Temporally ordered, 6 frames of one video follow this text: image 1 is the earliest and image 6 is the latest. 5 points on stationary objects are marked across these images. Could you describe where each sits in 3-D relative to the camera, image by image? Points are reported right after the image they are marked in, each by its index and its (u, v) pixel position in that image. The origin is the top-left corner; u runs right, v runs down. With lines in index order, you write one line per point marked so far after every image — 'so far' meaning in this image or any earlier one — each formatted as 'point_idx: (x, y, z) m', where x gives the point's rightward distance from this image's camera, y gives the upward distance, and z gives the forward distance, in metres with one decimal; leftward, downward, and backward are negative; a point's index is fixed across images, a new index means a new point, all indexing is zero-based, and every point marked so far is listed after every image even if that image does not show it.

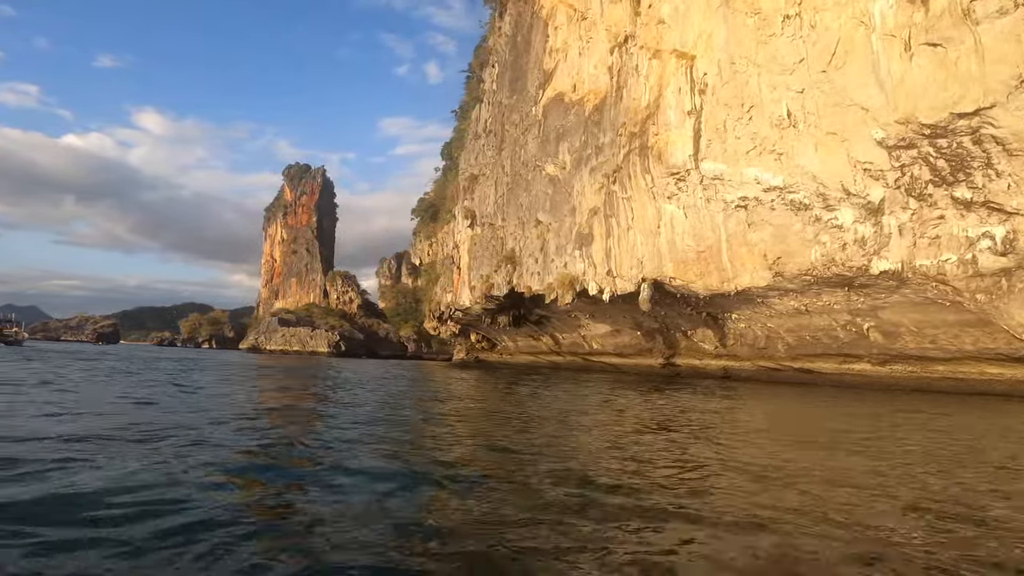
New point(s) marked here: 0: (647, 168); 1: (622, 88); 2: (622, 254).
0: (+4.2, +3.7, +16.9) m
1: (+3.7, +6.8, +18.6) m
2: (+3.6, +1.1, +17.9) m
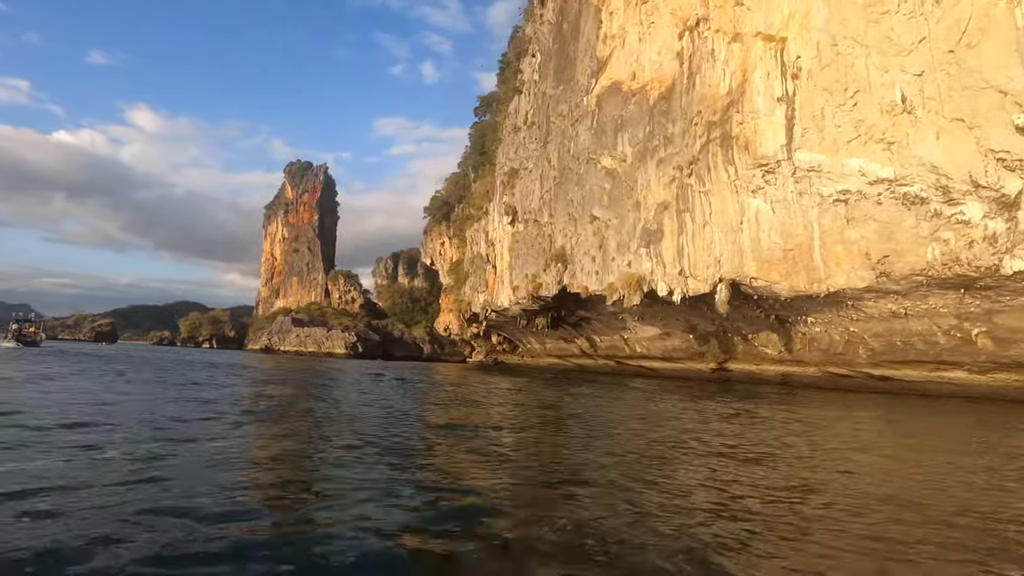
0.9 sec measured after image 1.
0: (+6.3, +3.7, +15.6) m
1: (+5.8, +6.8, +17.4) m
2: (+5.6, +1.1, +16.7) m
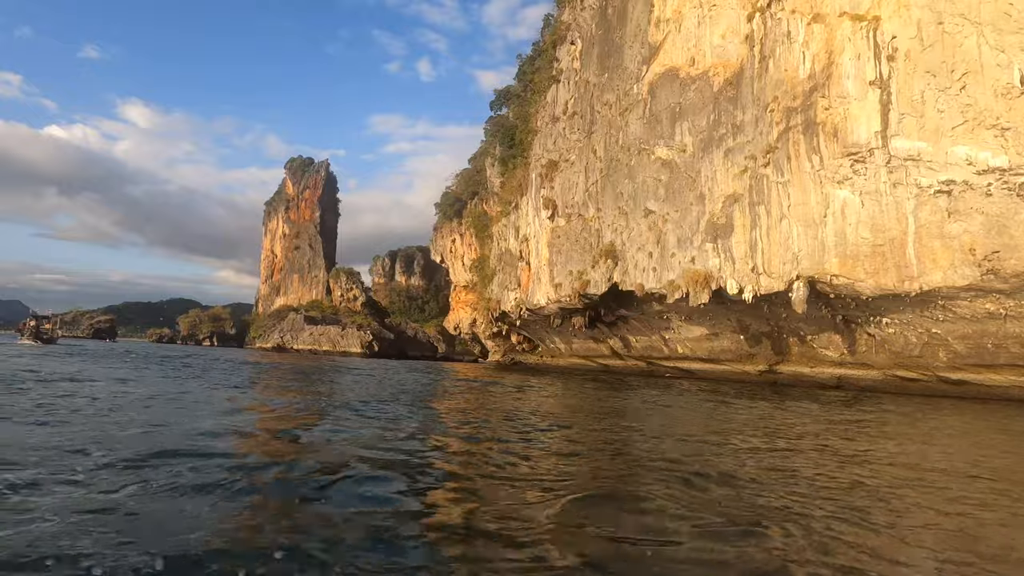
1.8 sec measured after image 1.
0: (+8.1, +3.8, +14.6) m
1: (+7.6, +6.9, +16.3) m
2: (+7.4, +1.1, +15.6) m
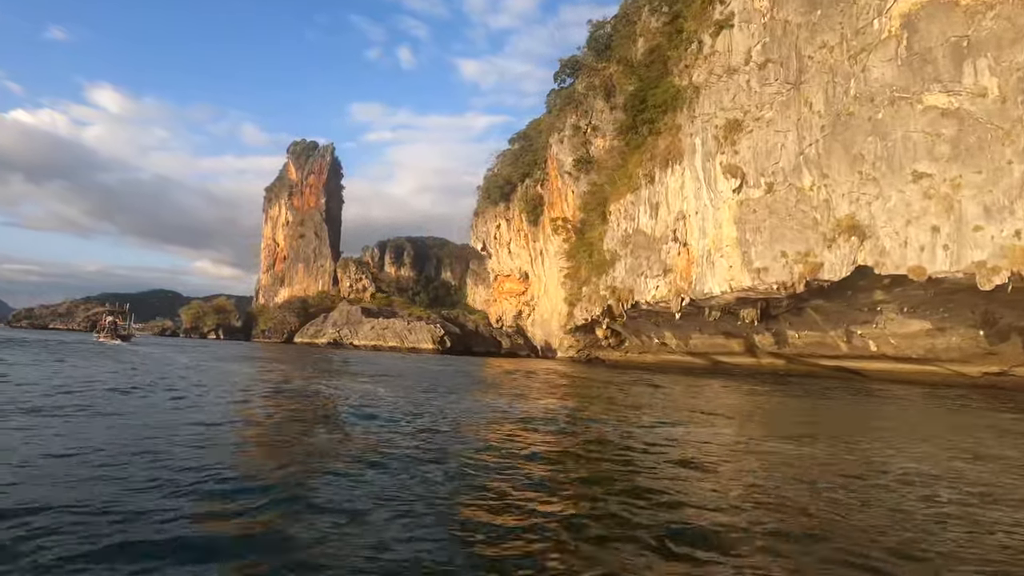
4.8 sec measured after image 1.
0: (+14.8, +4.1, +10.6) m
1: (+14.3, +7.3, +12.3) m
2: (+14.1, +1.5, +11.7) m
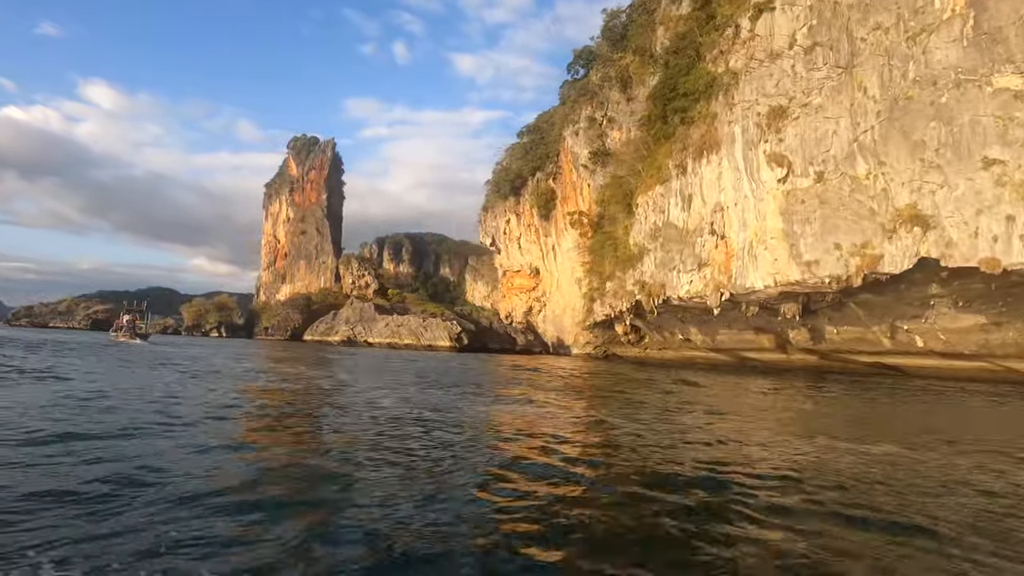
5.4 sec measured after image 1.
0: (+16.1, +4.3, +9.8) m
1: (+15.5, +7.5, +11.4) m
2: (+15.4, +1.7, +10.9) m
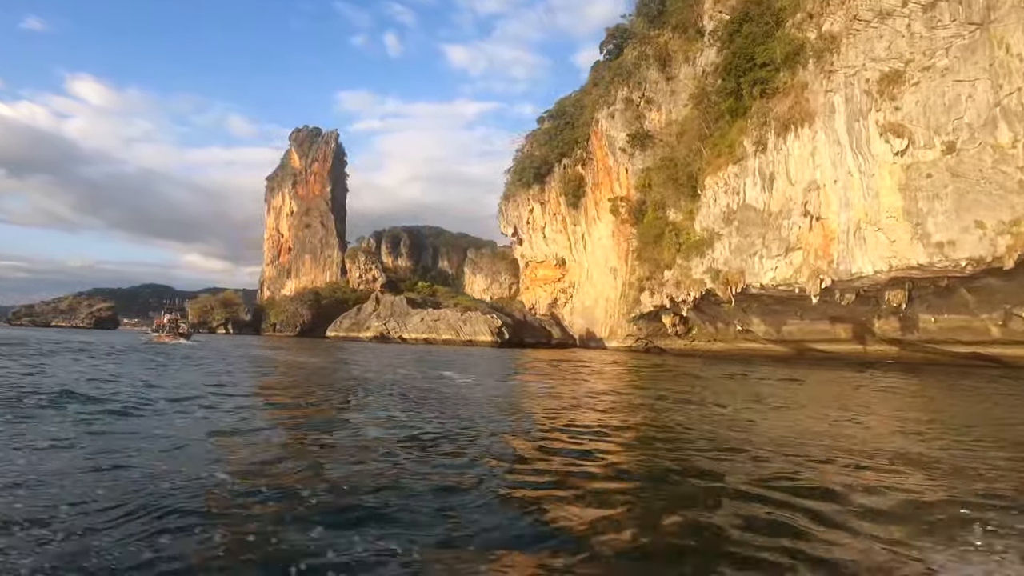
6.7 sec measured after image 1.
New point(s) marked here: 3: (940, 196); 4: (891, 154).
0: (+18.9, +4.8, +7.9) m
1: (+18.3, +7.9, +9.5) m
2: (+18.2, +2.1, +9.0) m
3: (+12.5, +2.7, +15.9) m
4: (+11.9, +4.3, +17.1) m
